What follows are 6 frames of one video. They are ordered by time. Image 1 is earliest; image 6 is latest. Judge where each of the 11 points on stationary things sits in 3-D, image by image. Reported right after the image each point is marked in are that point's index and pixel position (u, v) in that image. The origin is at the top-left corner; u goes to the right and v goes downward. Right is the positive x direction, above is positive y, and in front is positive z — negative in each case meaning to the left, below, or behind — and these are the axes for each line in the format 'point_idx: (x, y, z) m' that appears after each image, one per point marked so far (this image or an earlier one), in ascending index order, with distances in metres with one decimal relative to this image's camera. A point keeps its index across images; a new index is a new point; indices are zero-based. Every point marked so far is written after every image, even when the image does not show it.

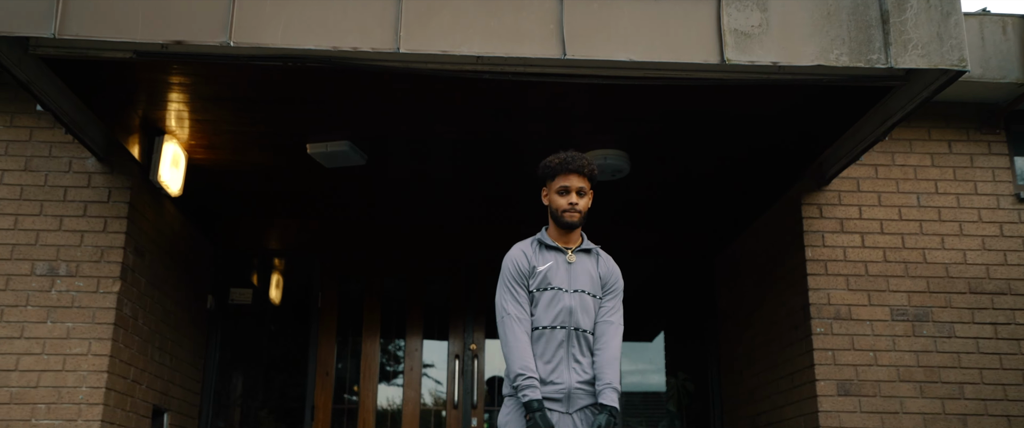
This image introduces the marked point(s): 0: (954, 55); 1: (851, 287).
0: (+1.6, +0.6, +3.6) m
1: (+1.6, -0.3, +4.7) m
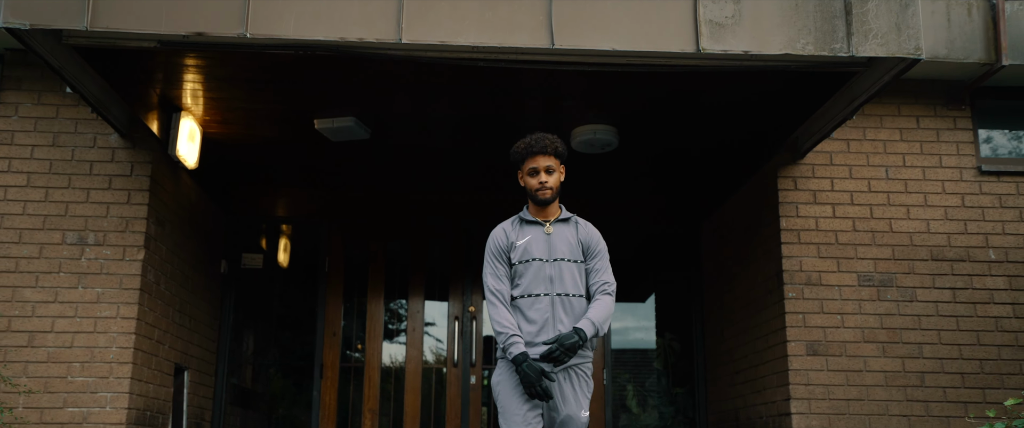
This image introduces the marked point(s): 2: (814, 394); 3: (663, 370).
0: (+1.5, +0.7, +3.9) m
1: (+1.5, -0.2, +5.0) m
2: (+1.4, -0.9, +4.8) m
3: (+1.0, -1.0, +6.5) m
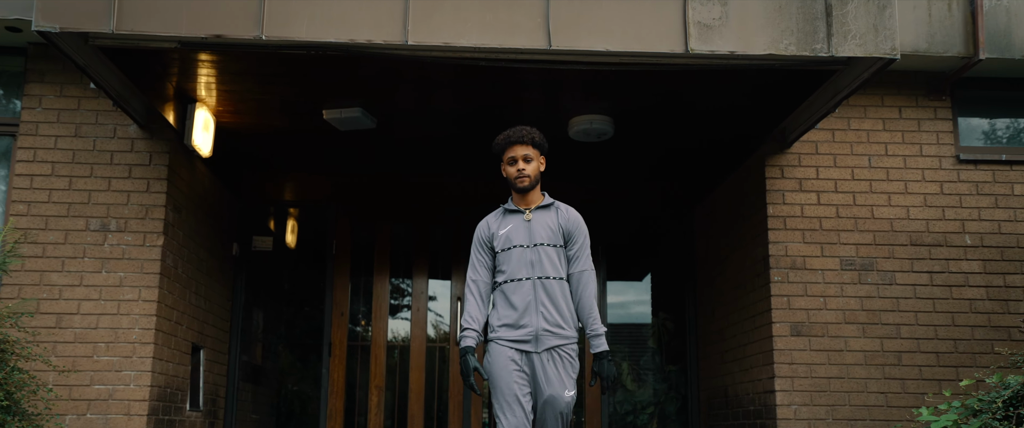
0: (+1.5, +0.7, +4.1) m
1: (+1.5, -0.1, +5.3) m
2: (+1.4, -0.8, +5.1) m
3: (+1.0, -0.9, +6.8) m
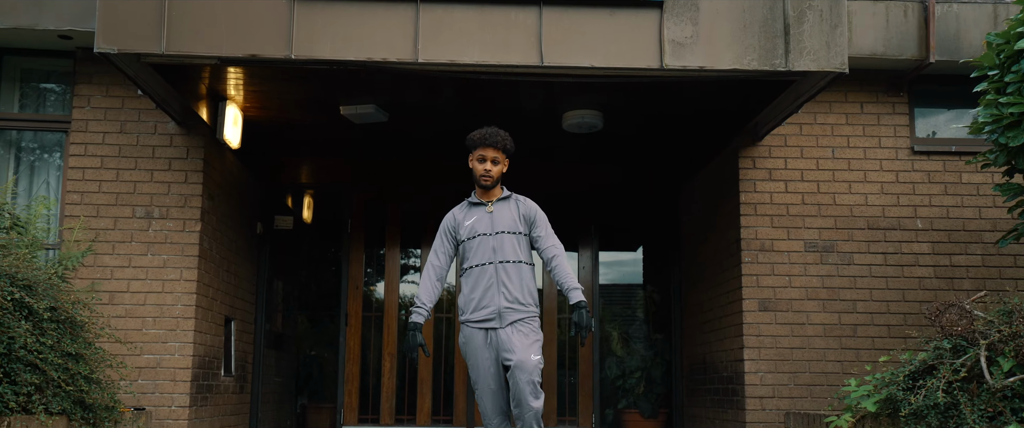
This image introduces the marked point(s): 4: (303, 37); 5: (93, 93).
0: (+1.5, +0.7, +4.7) m
1: (+1.5, -0.1, +5.9) m
2: (+1.4, -0.7, +5.7) m
3: (+1.0, -0.8, +7.5) m
4: (-1.0, +0.8, +4.6) m
5: (-2.4, +0.7, +5.8) m
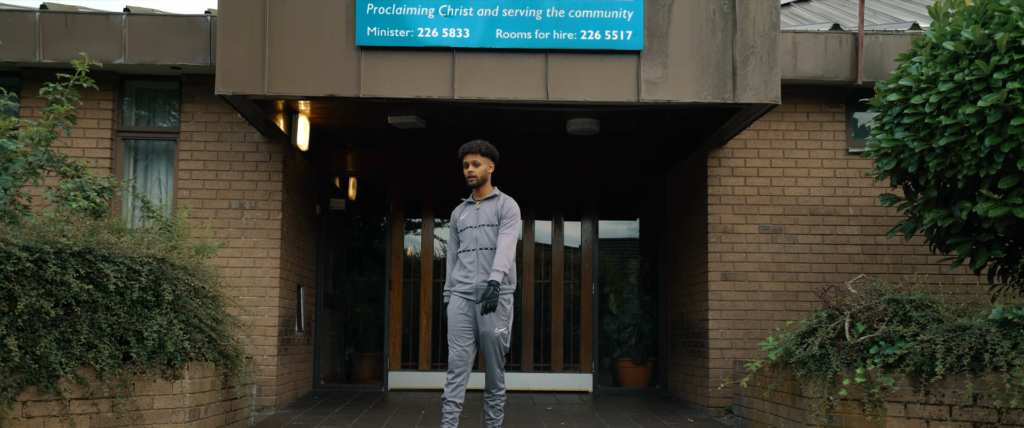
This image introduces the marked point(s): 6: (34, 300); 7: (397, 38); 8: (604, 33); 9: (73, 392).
0: (+1.6, +0.7, +6.2) m
1: (+1.6, 0.0, +7.4) m
2: (+1.5, -0.7, +7.3) m
3: (+1.1, -0.6, +9.0) m
4: (-0.9, +0.8, +6.1) m
5: (-2.3, +0.8, +7.4) m
6: (-2.0, -0.4, +4.2) m
7: (-0.7, +1.1, +6.1) m
8: (+0.6, +1.1, +6.2) m
9: (-1.9, -0.8, +4.4) m
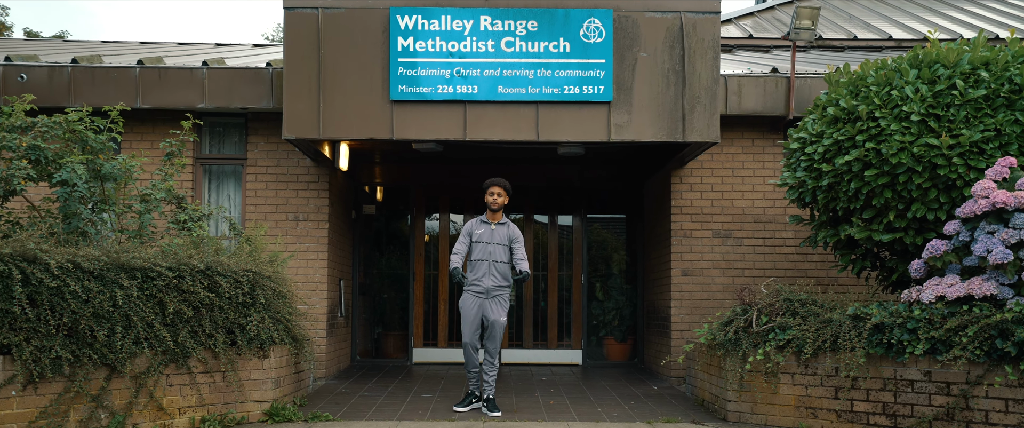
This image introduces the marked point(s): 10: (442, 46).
0: (+1.6, +0.6, +8.0) m
1: (+1.6, -0.1, +9.2) m
2: (+1.5, -0.7, +9.1) m
3: (+1.1, -0.6, +10.8) m
4: (-0.9, +0.7, +7.9) m
5: (-2.3, +0.7, +9.2) m
6: (-2.0, -0.5, +6.0) m
7: (-0.7, +0.9, +7.9) m
8: (+0.5, +1.0, +7.9) m
9: (-1.9, -0.9, +6.2) m
10: (-0.6, +1.3, +7.9) m
